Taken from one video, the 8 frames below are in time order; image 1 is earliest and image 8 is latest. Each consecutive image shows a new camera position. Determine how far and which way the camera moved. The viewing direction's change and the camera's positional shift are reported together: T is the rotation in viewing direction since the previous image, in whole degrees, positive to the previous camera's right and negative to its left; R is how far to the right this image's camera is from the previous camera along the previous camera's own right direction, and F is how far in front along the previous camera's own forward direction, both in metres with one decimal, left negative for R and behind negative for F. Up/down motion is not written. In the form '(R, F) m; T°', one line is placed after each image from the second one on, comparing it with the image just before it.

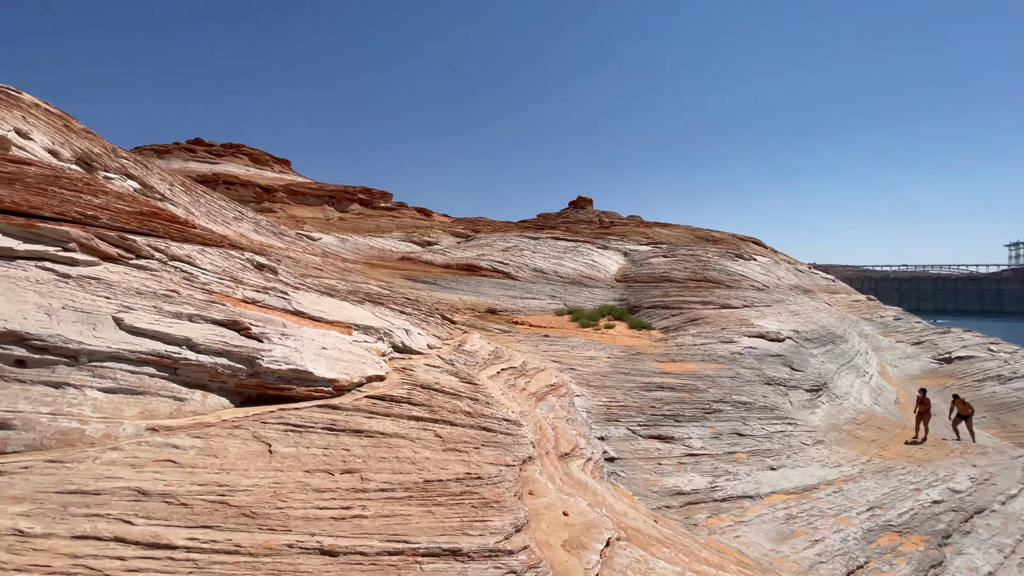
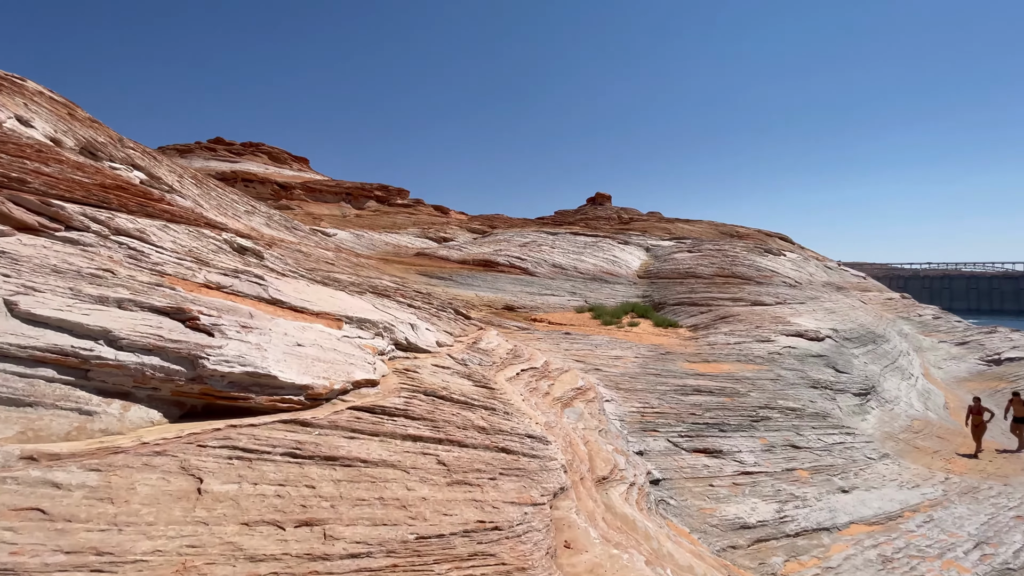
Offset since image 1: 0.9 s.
(-0.1, +1.1) m; -2°
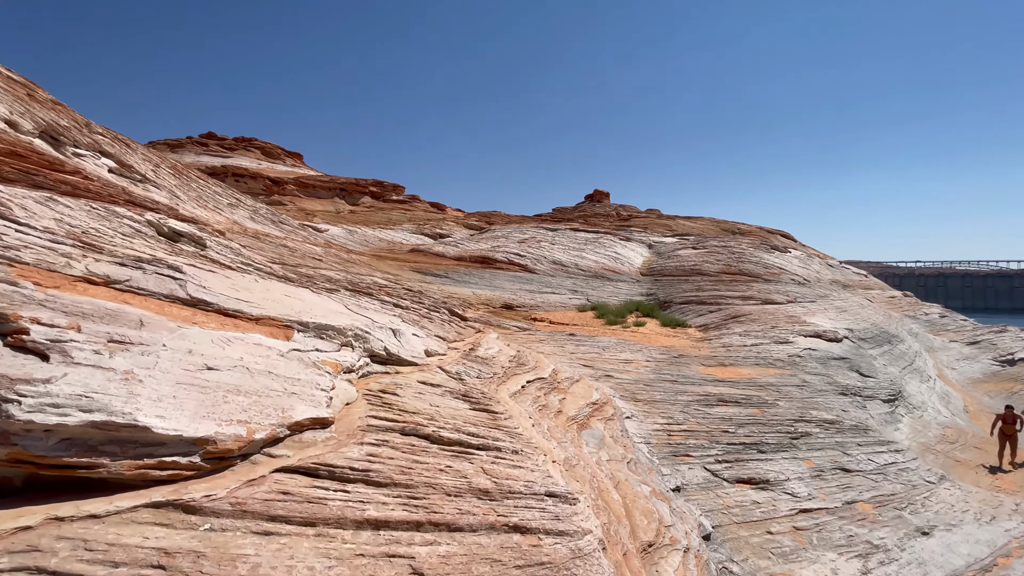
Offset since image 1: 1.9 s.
(-0.1, +1.3) m; 0°
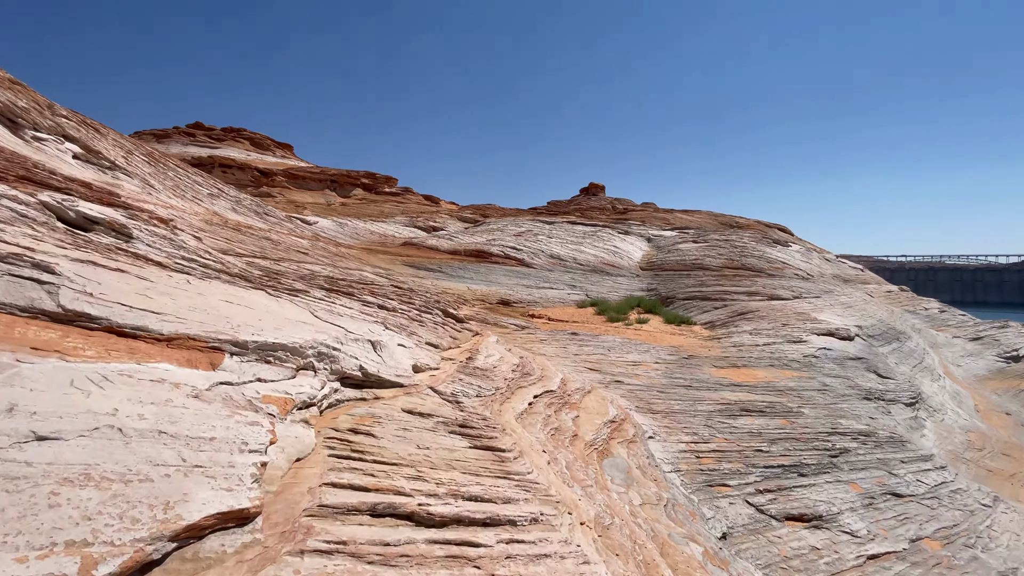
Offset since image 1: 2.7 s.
(-0.1, +1.1) m; +1°
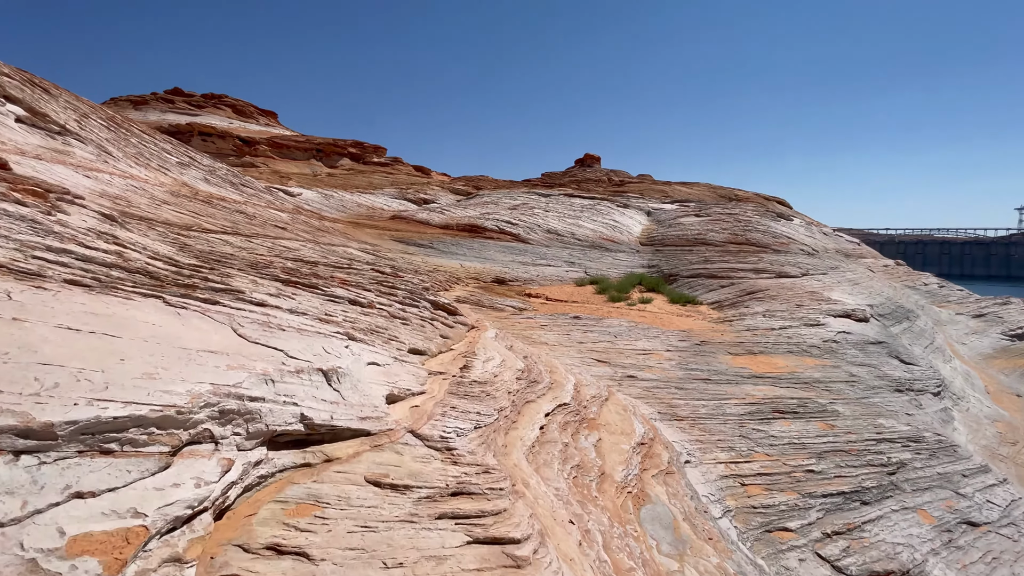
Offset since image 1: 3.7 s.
(-0.1, +1.3) m; +1°
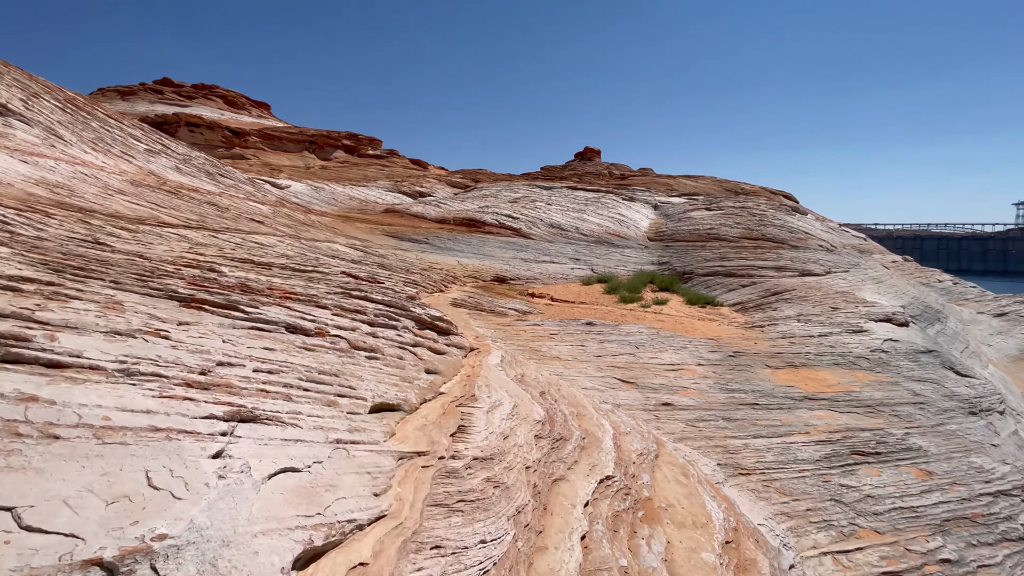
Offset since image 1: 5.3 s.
(-0.2, +1.8) m; 0°
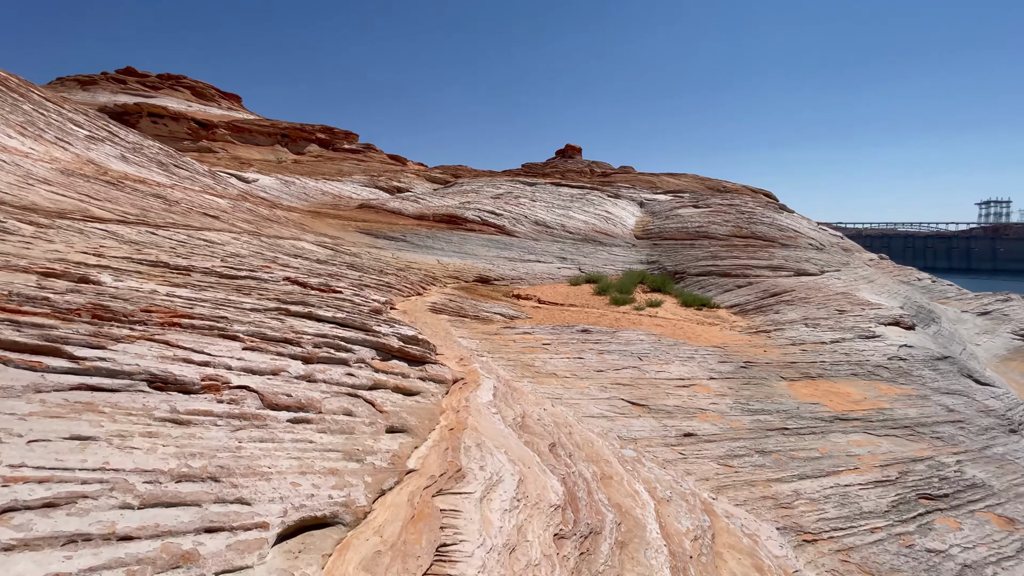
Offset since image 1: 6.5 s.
(-0.1, +1.3) m; +2°
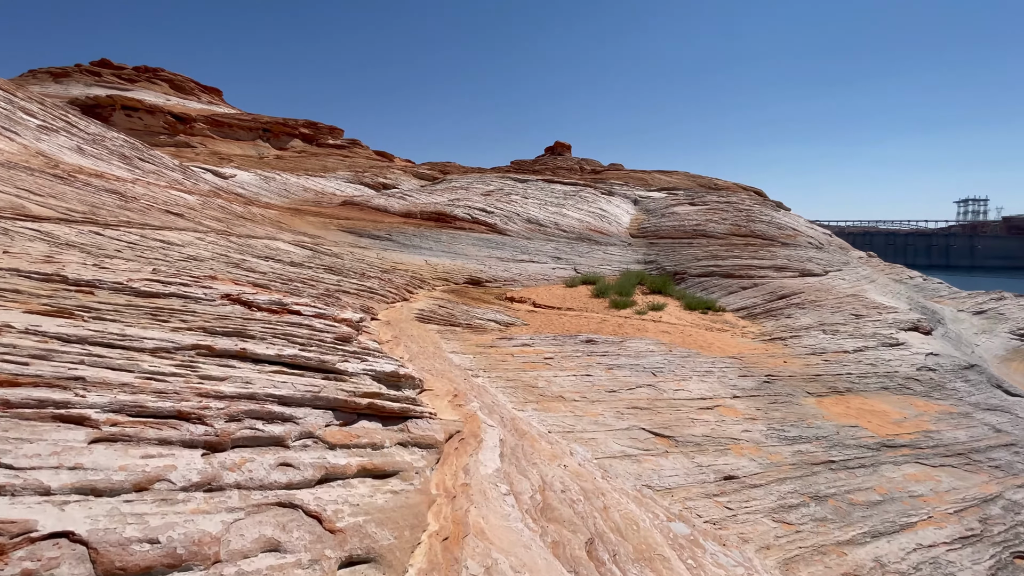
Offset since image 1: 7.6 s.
(-0.2, +1.1) m; +1°
